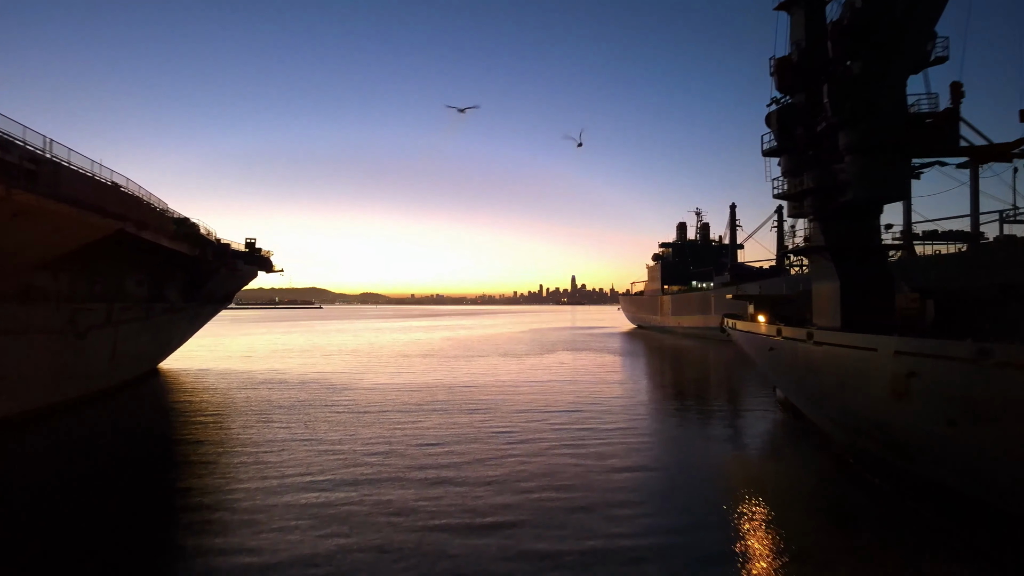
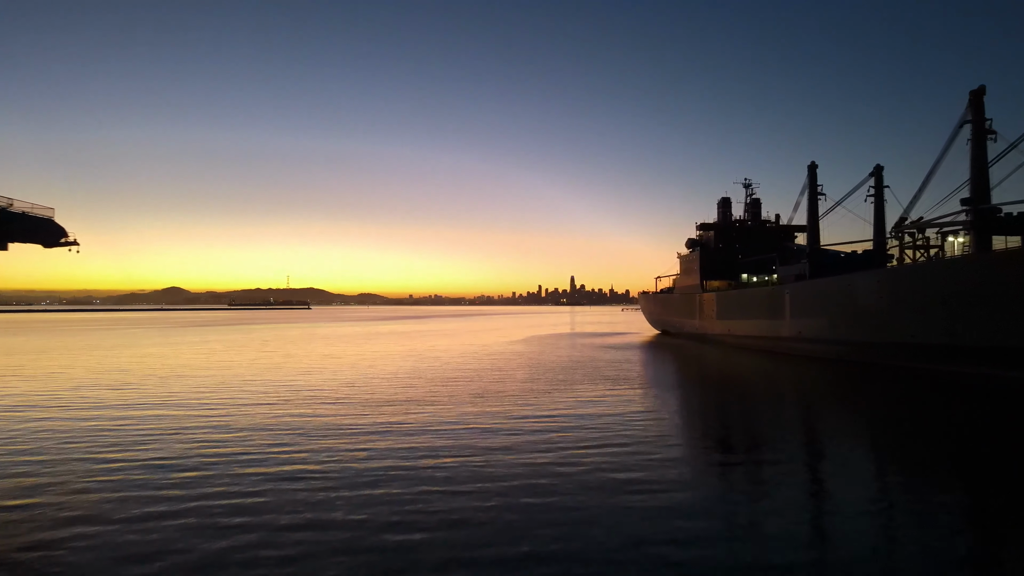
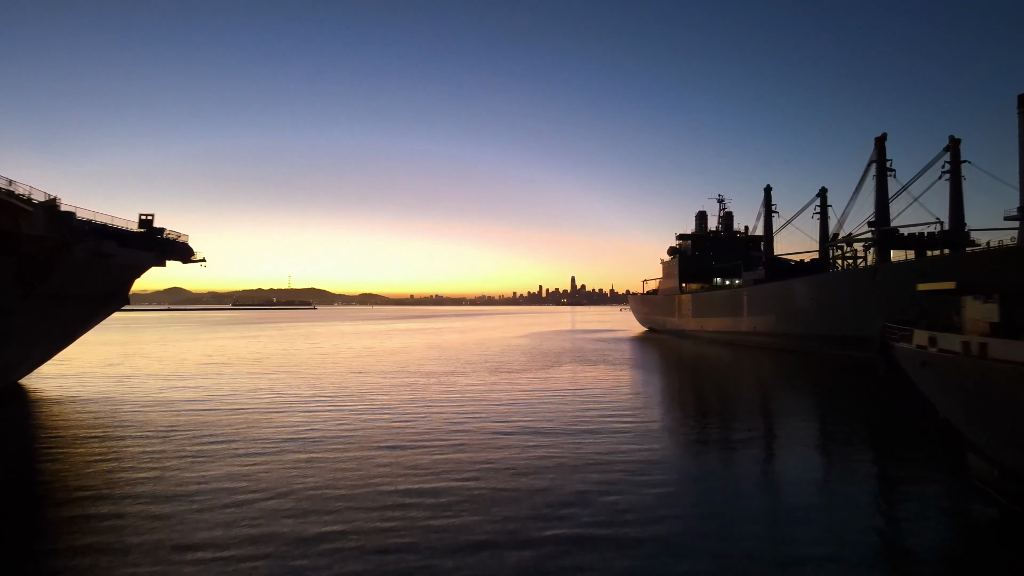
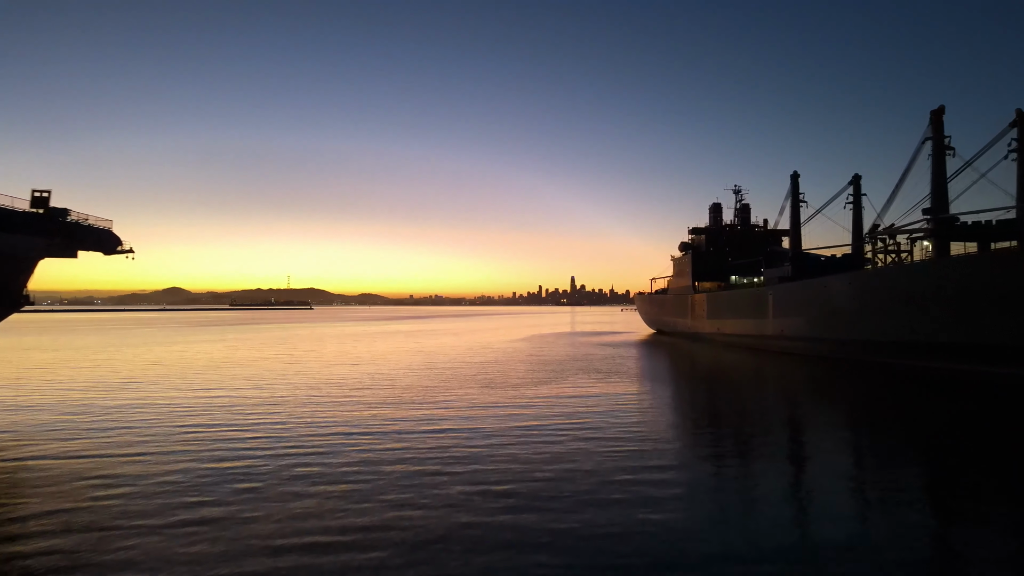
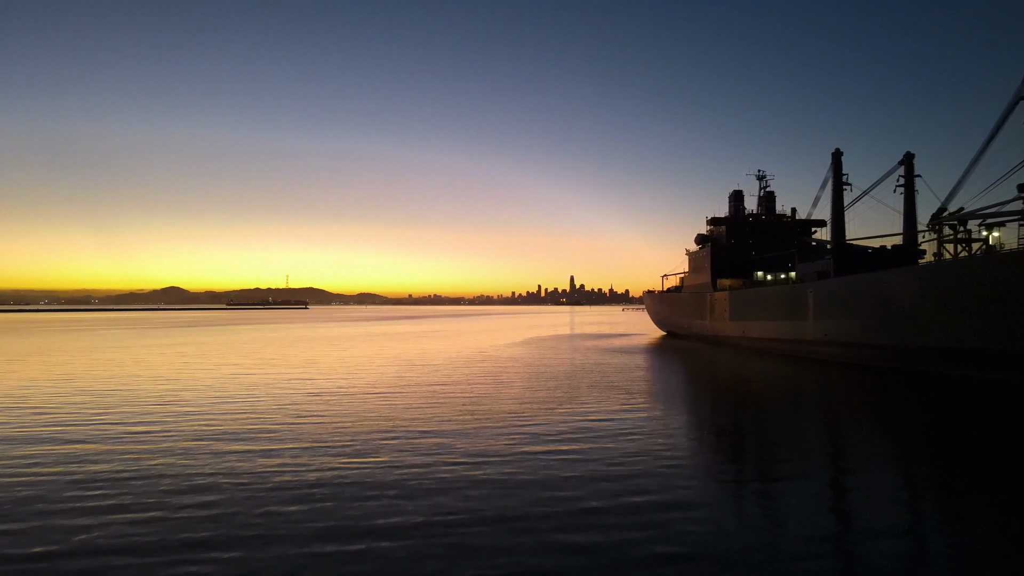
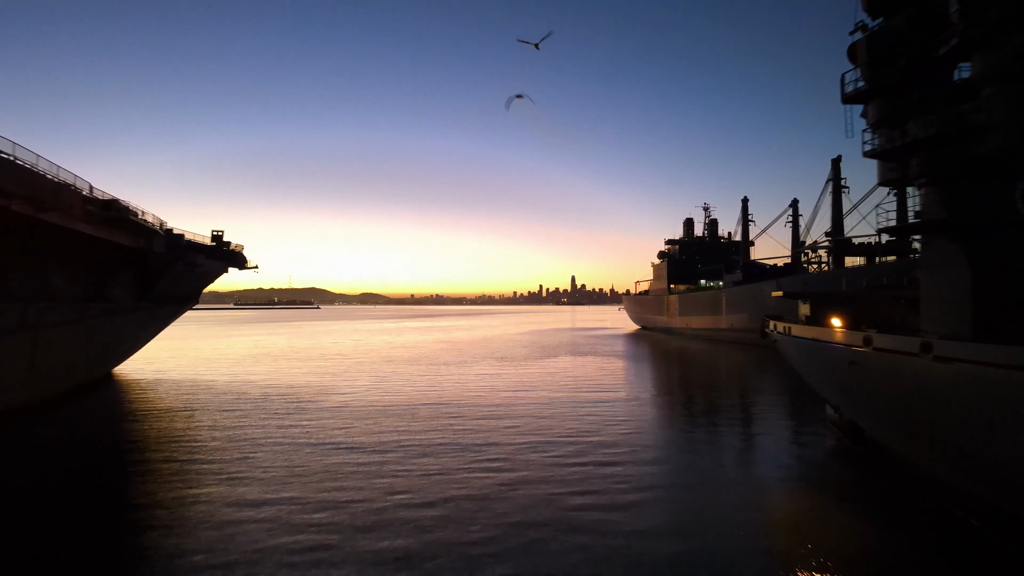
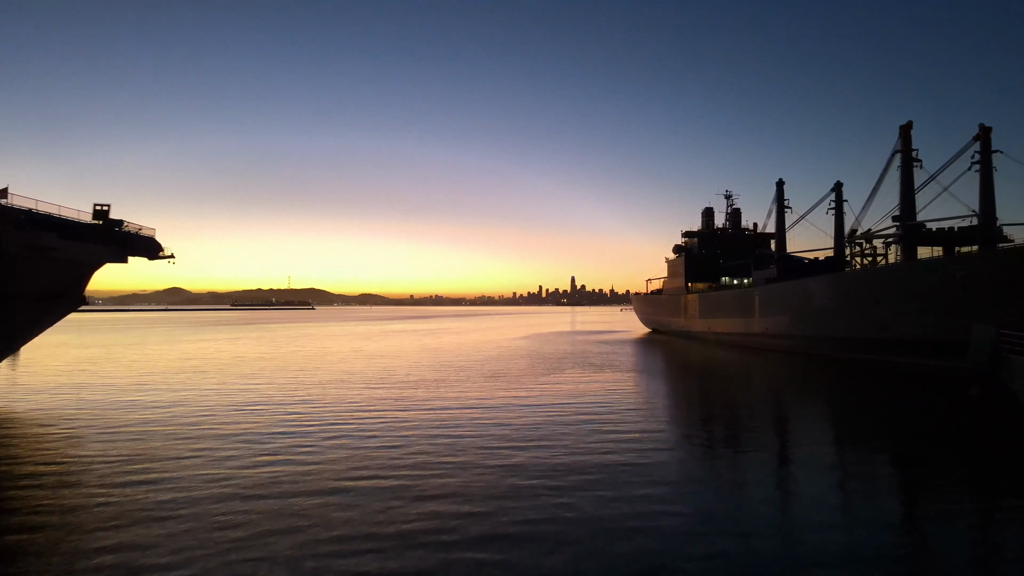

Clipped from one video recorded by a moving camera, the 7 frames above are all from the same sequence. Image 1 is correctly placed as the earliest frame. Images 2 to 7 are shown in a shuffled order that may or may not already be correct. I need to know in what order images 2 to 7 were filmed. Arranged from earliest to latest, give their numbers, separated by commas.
6, 3, 7, 4, 2, 5
